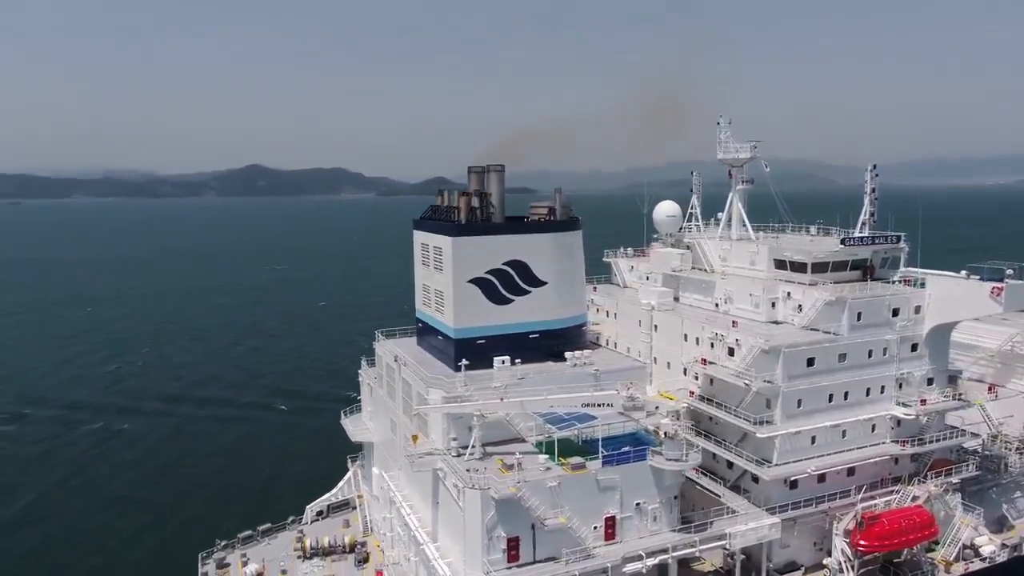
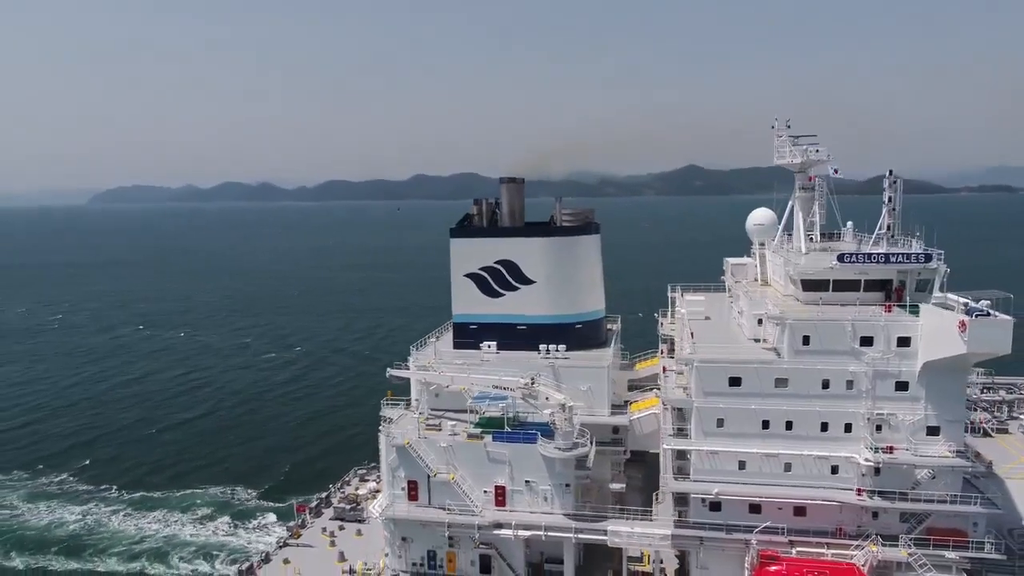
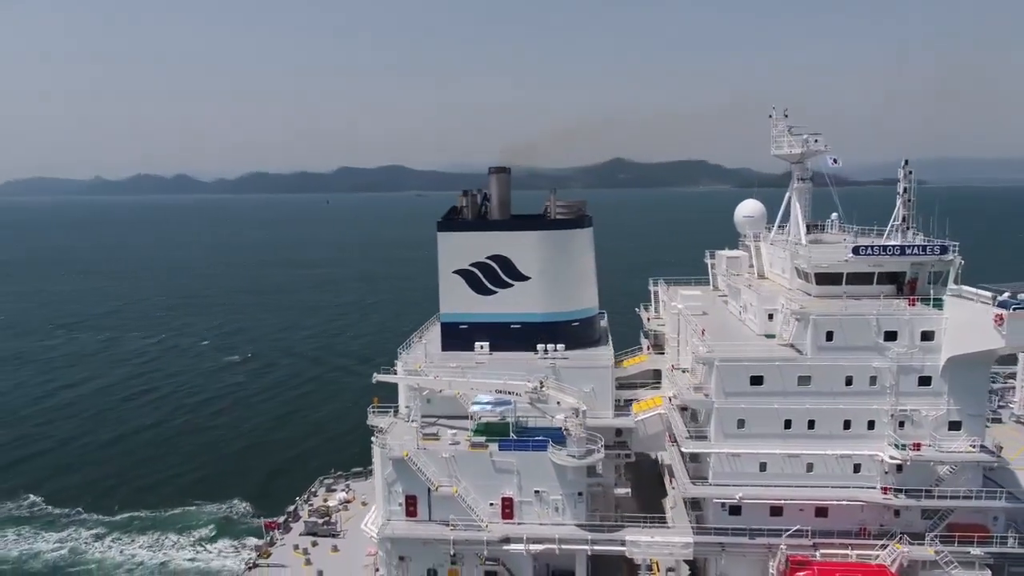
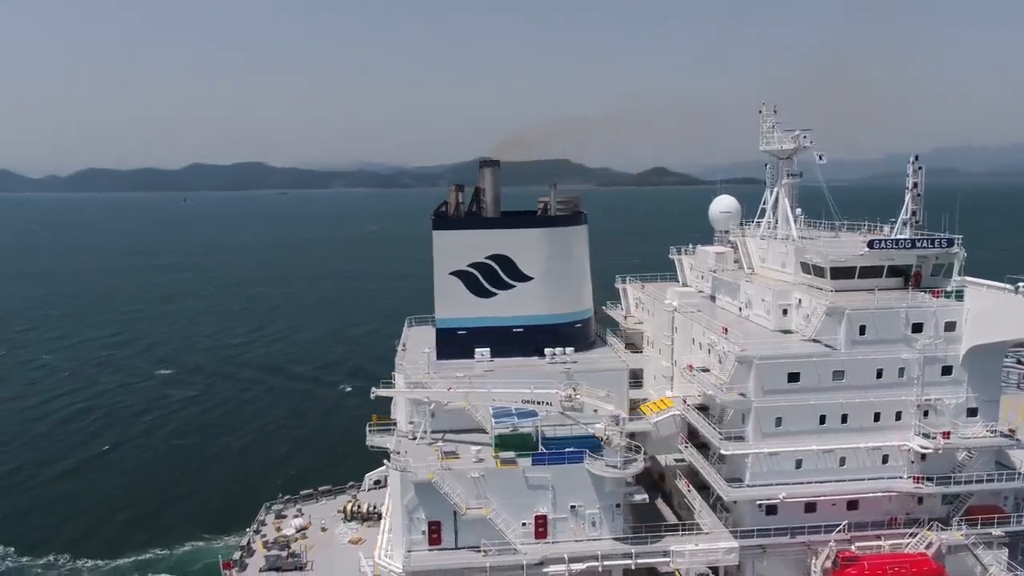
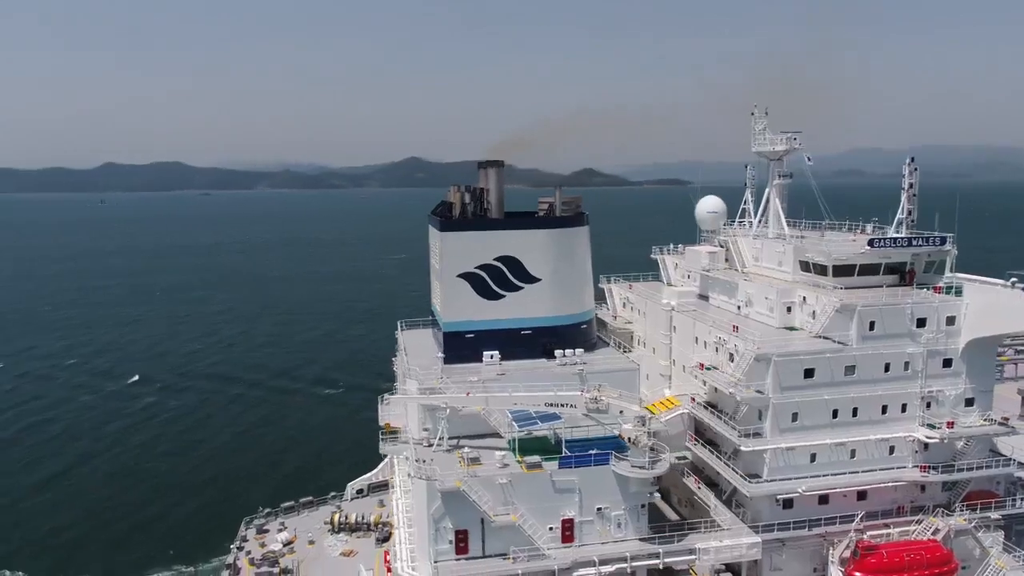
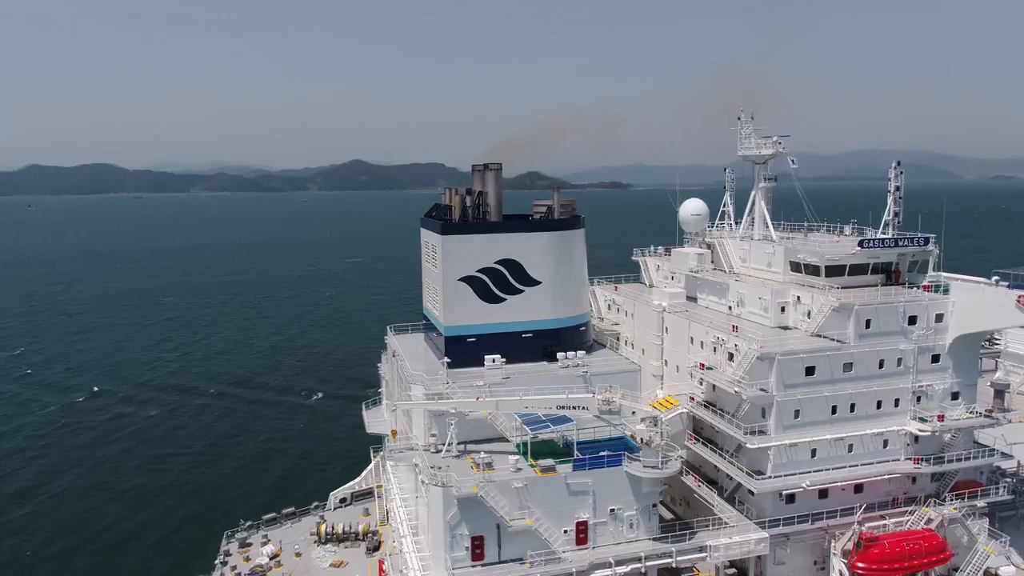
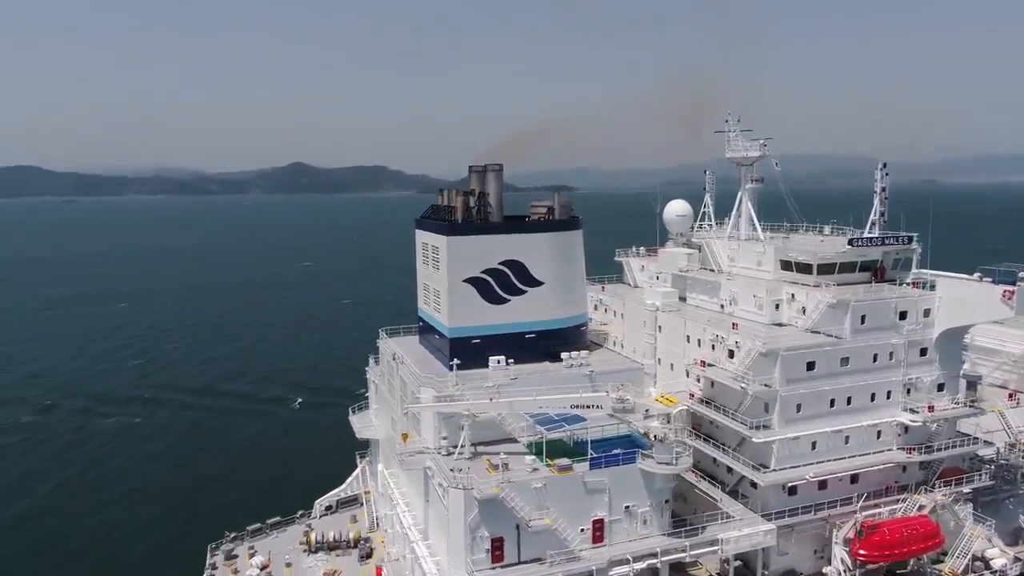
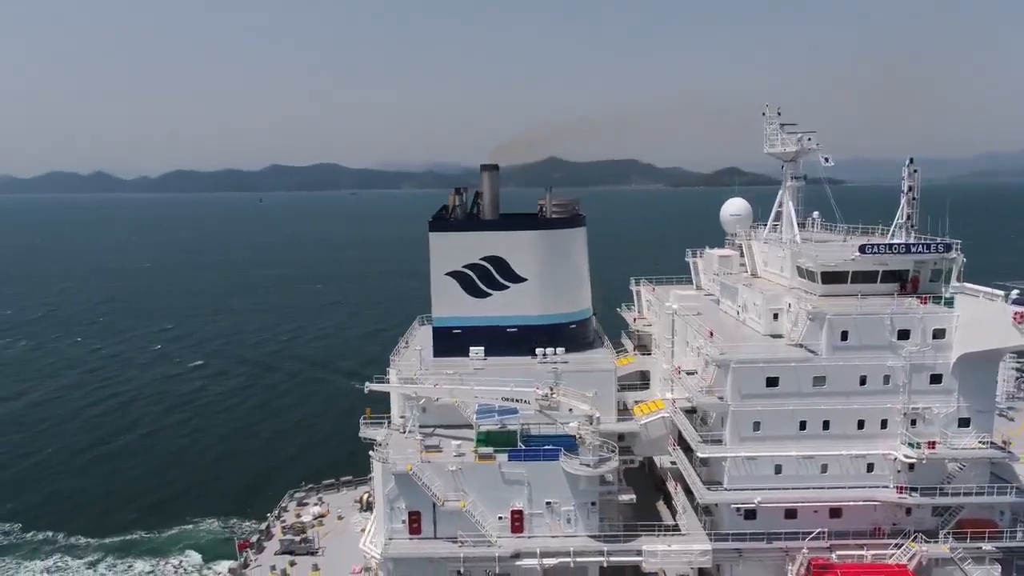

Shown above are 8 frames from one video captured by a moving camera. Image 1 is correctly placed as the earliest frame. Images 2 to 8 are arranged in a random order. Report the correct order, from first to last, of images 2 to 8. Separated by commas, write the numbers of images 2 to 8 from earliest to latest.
7, 6, 5, 4, 8, 3, 2
